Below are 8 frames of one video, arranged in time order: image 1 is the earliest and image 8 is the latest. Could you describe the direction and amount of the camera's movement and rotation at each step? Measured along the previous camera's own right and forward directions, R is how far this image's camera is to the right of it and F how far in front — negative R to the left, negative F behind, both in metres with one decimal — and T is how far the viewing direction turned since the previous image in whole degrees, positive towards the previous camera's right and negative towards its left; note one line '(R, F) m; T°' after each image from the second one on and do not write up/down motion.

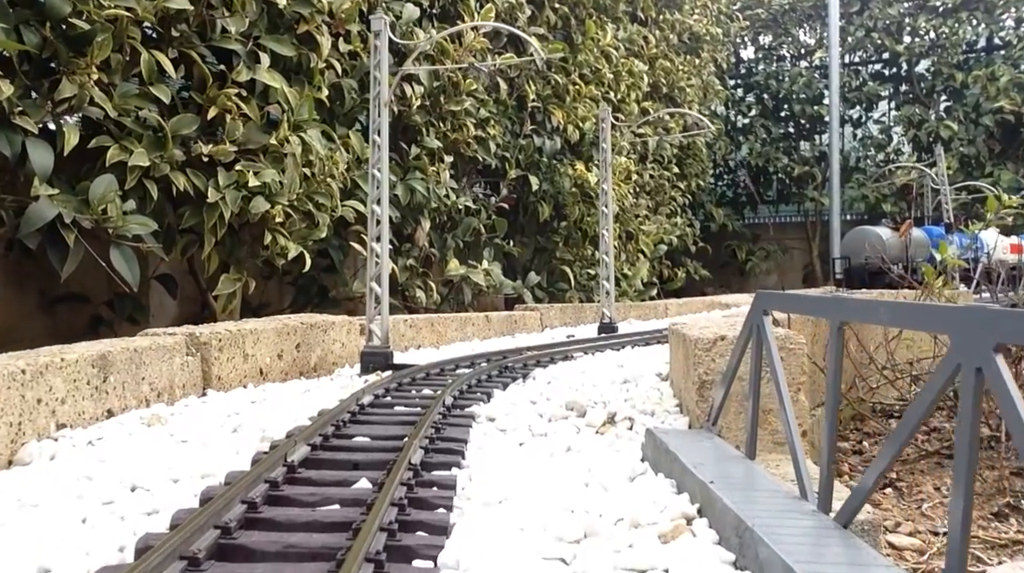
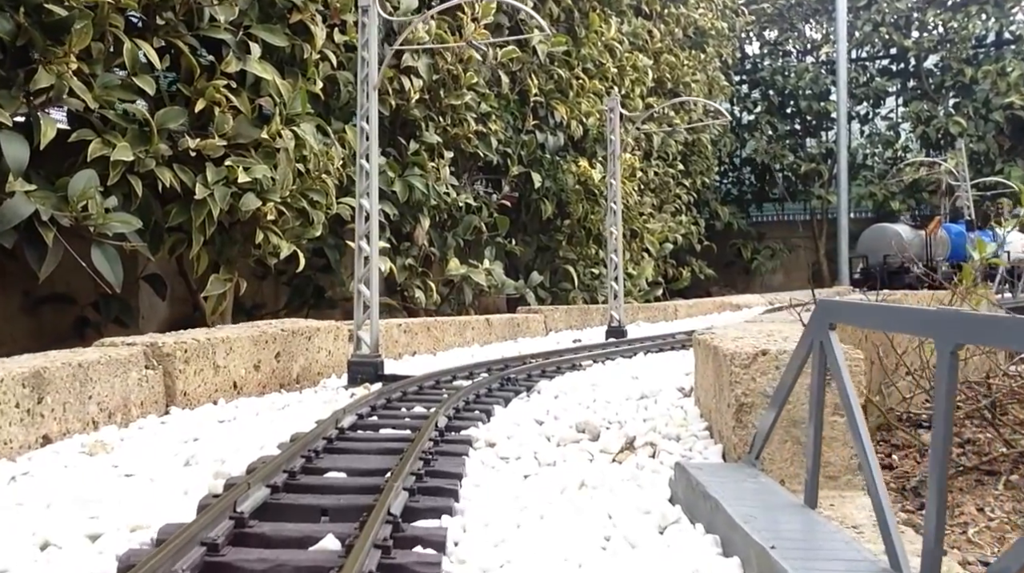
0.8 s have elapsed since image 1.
(0.0, +0.5) m; 0°
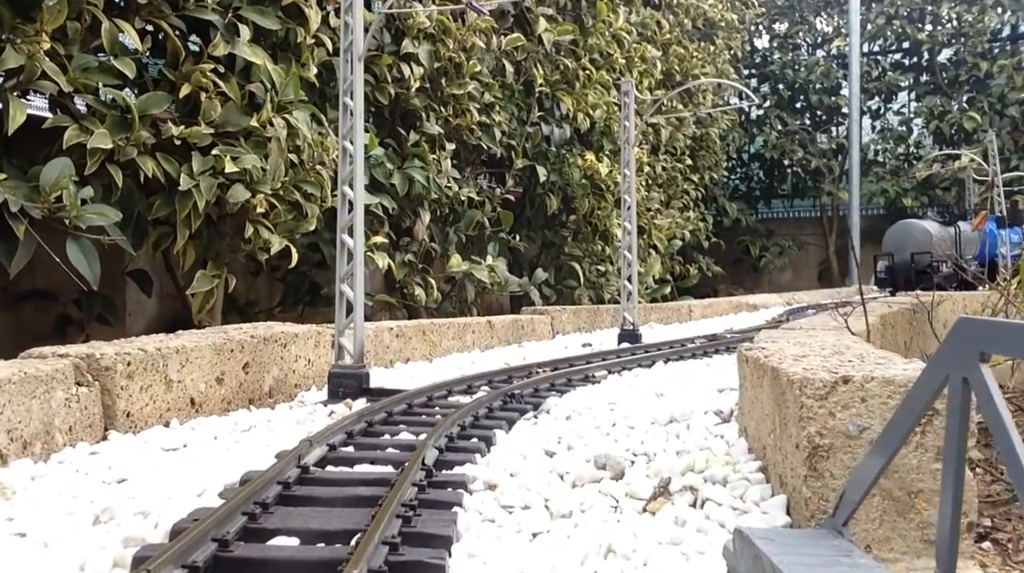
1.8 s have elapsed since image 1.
(0.0, +0.6) m; 0°
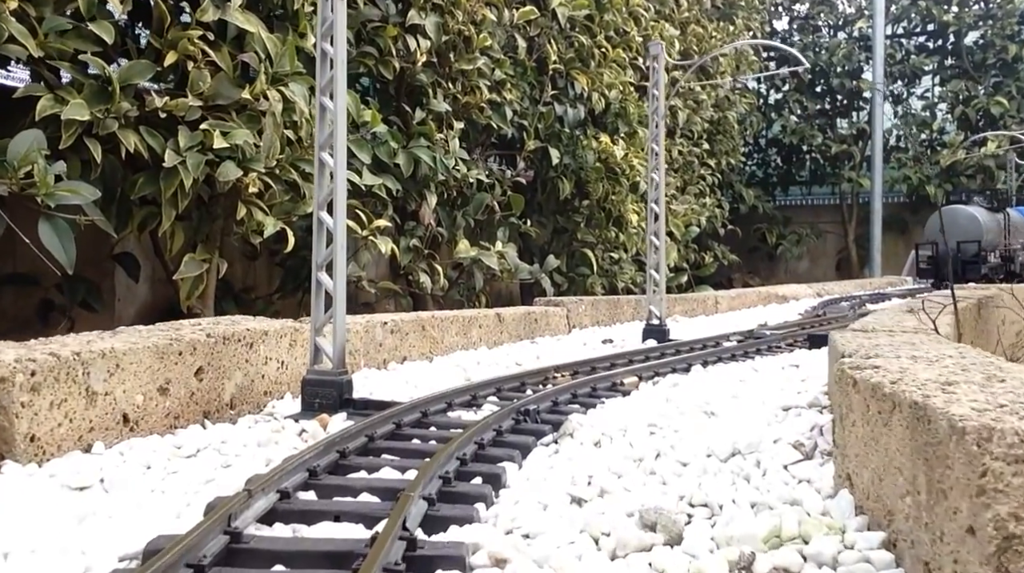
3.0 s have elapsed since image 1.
(0.0, +0.7) m; 0°
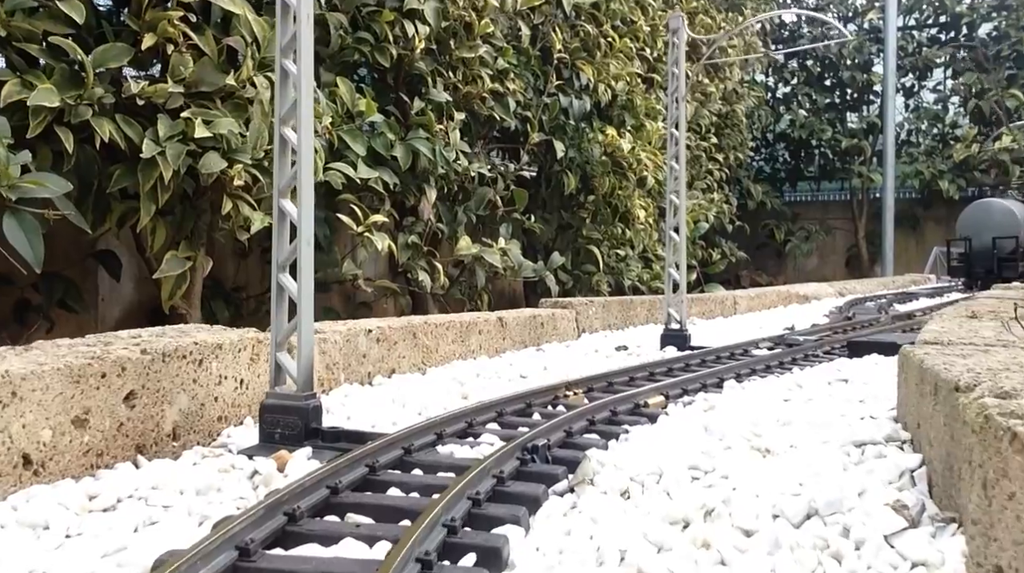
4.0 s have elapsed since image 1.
(0.0, +0.6) m; 0°
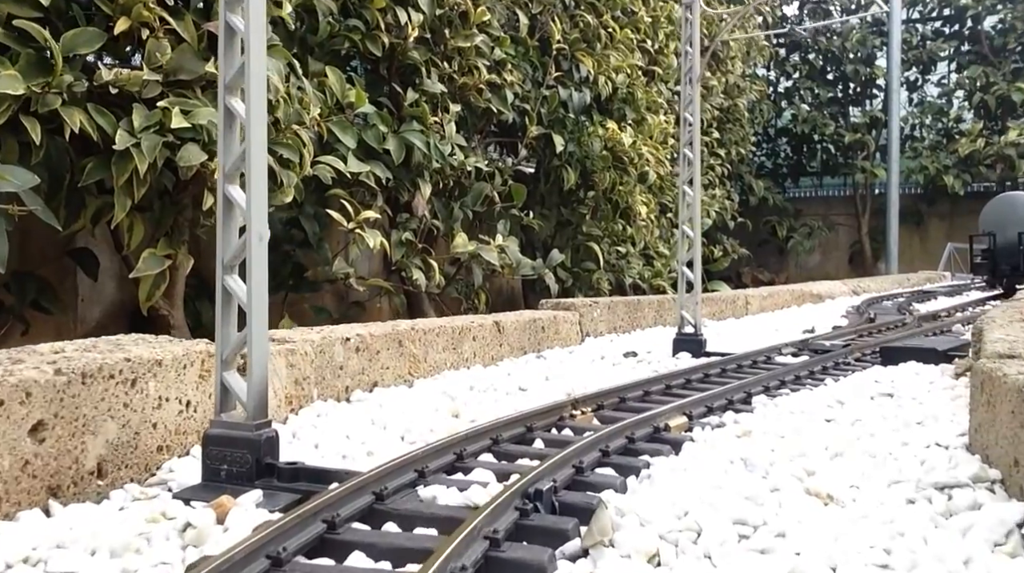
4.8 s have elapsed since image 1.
(0.0, +0.5) m; 0°
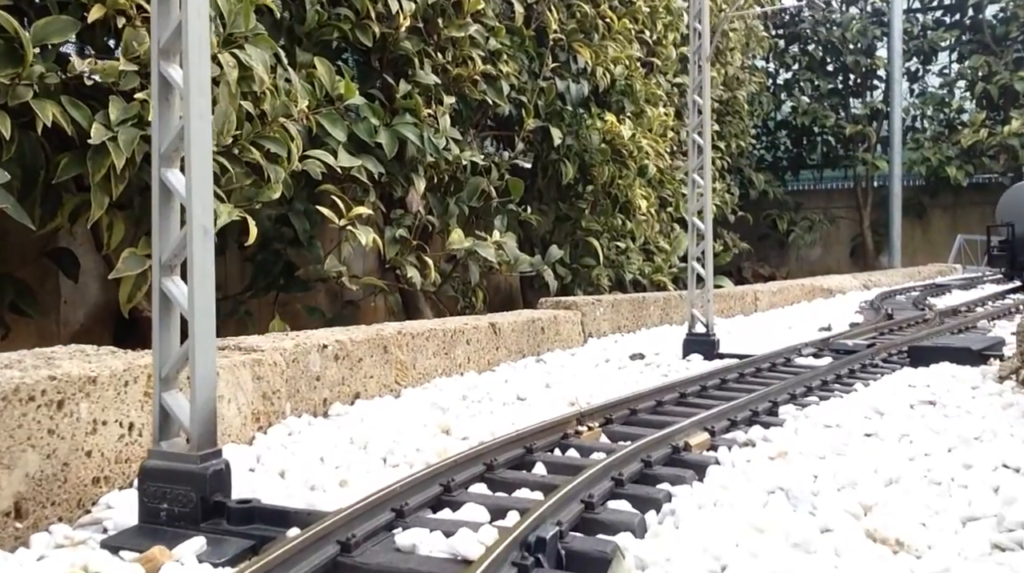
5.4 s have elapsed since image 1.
(0.0, +0.4) m; 0°
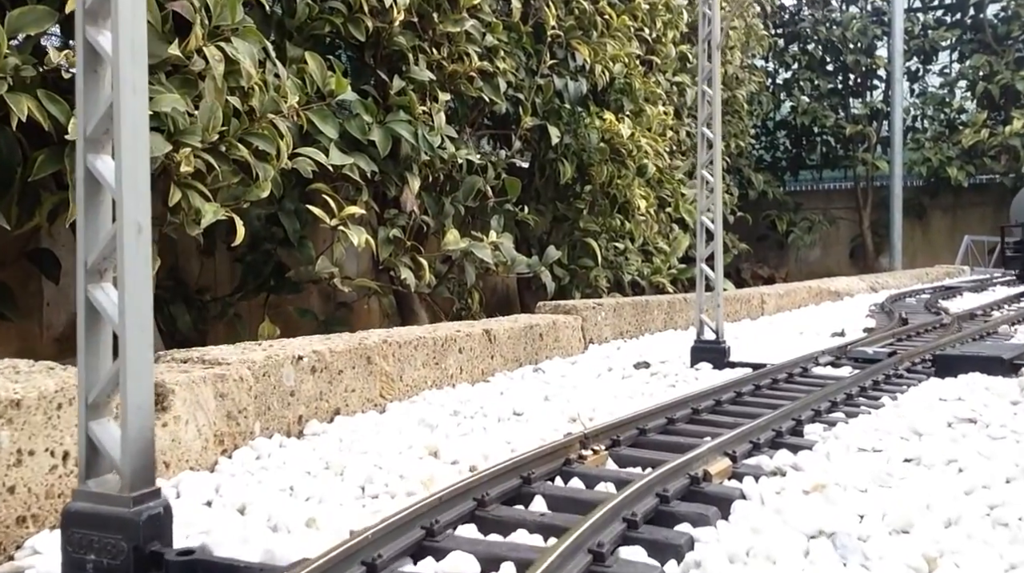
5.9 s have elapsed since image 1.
(0.0, +0.3) m; 0°
